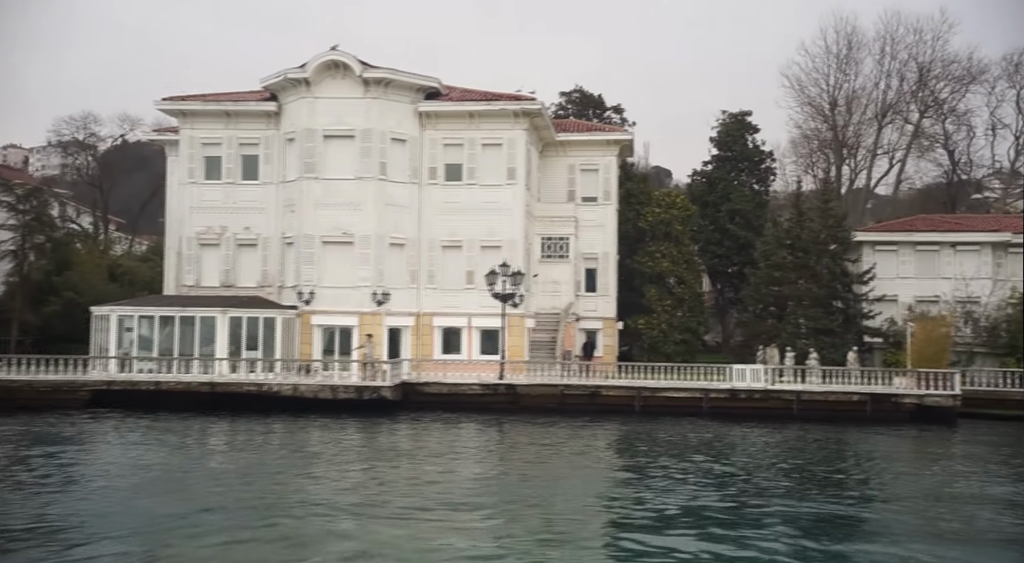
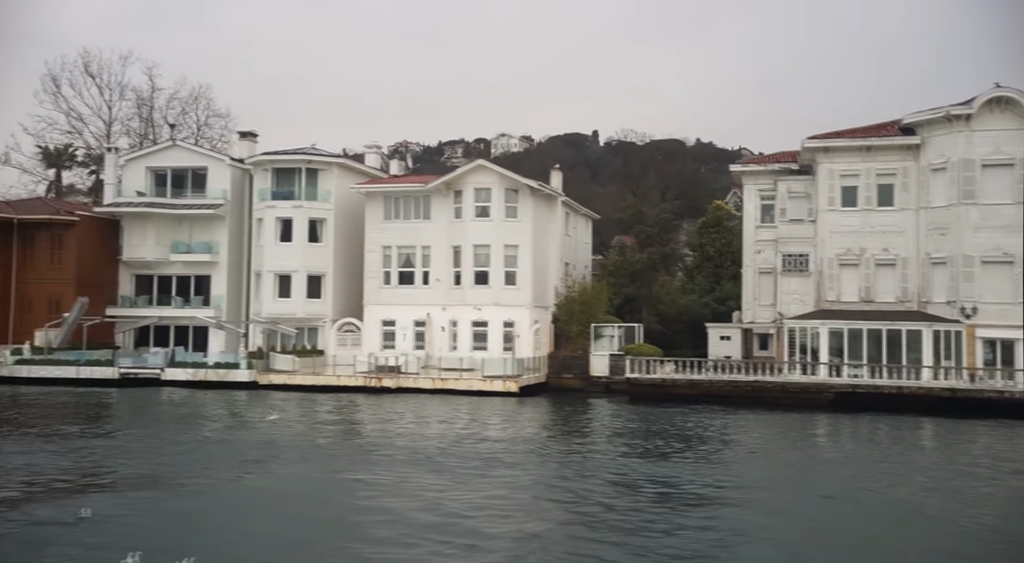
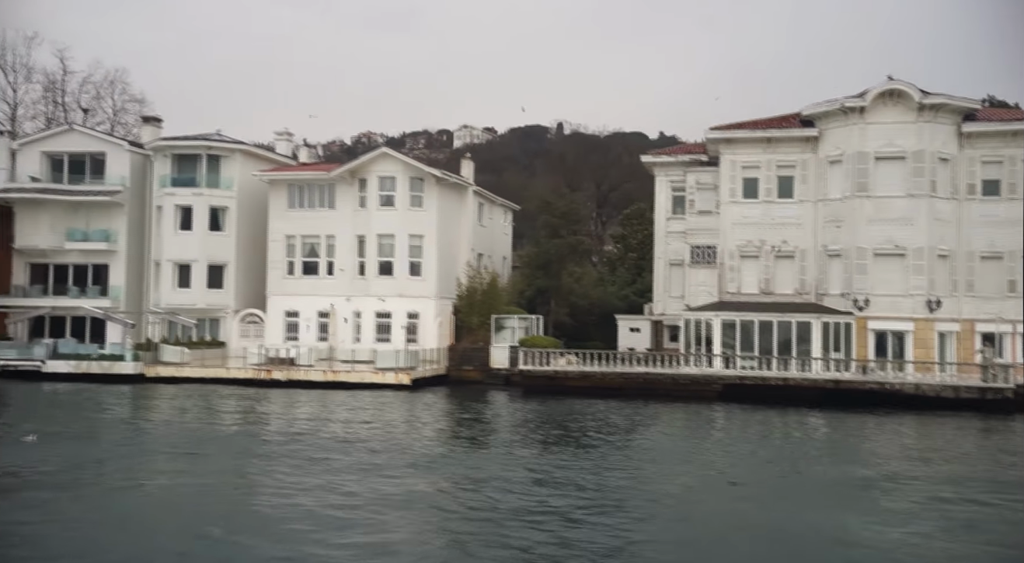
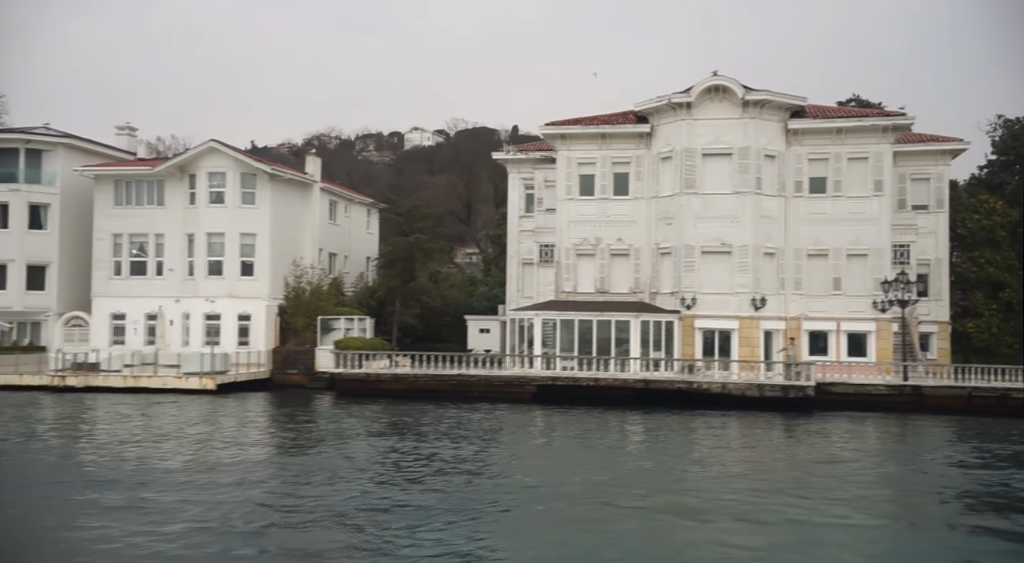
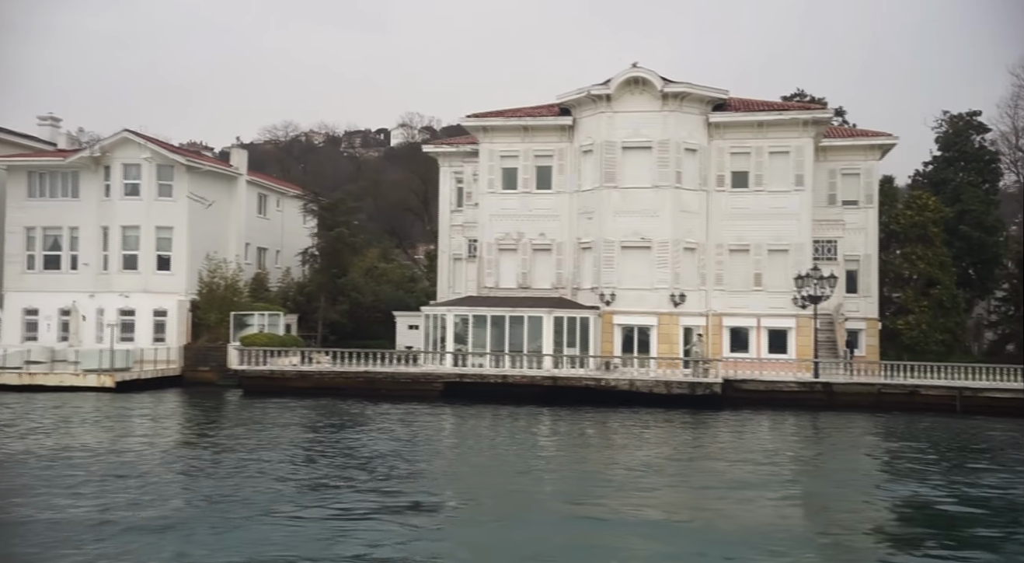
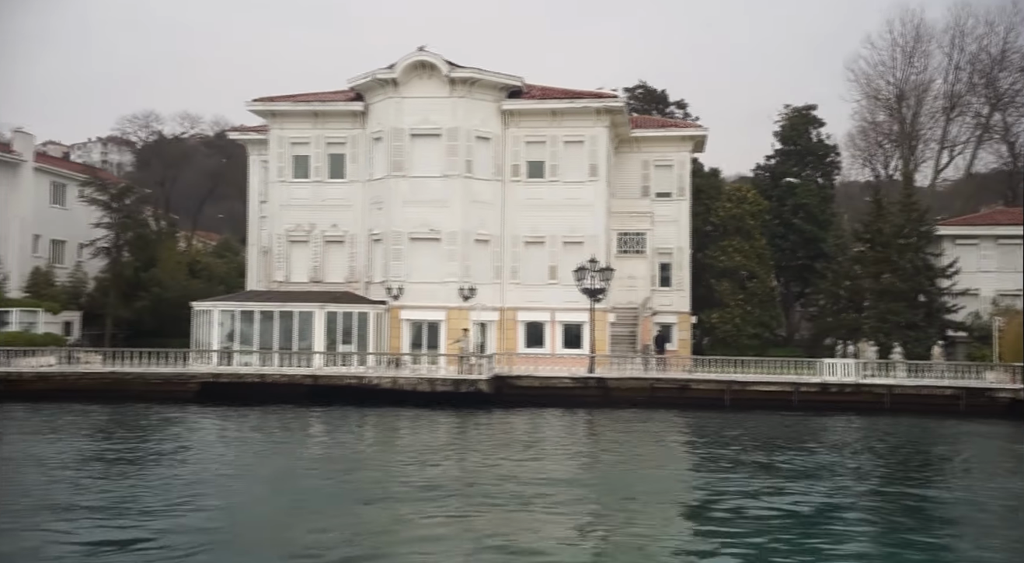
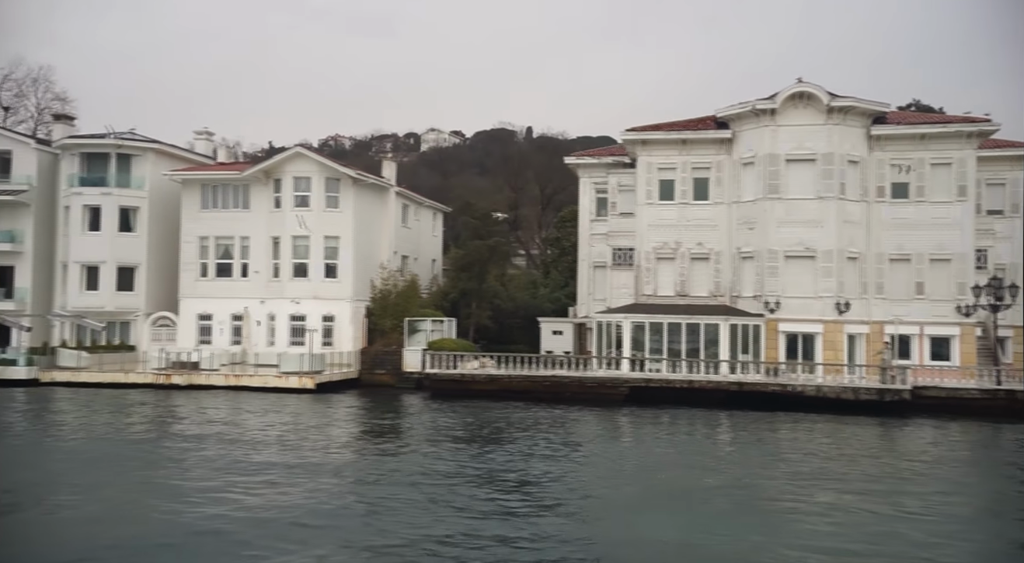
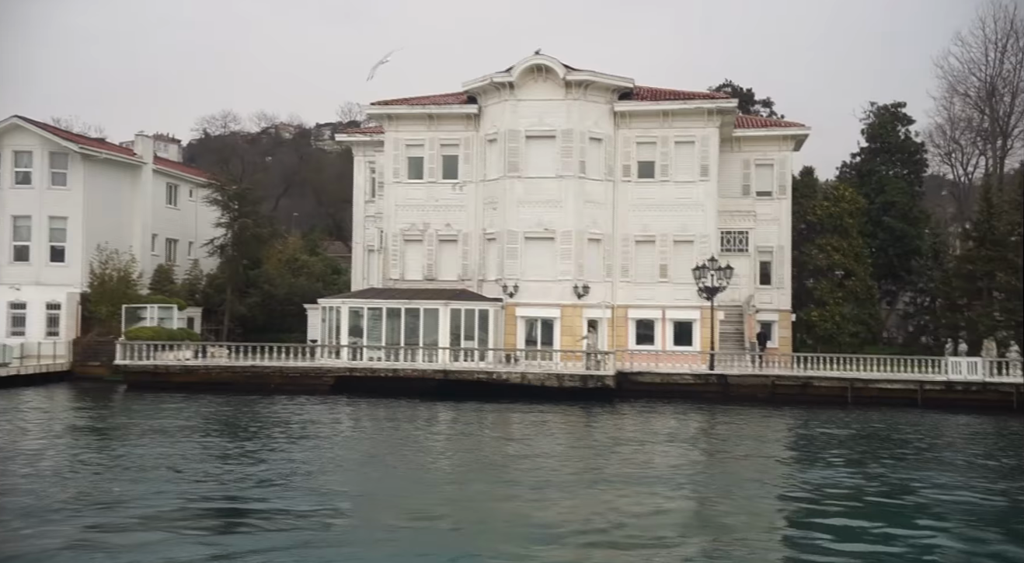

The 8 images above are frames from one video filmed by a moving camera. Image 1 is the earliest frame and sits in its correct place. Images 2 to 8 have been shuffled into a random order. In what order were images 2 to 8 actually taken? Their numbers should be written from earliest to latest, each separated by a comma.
6, 8, 5, 4, 7, 3, 2
